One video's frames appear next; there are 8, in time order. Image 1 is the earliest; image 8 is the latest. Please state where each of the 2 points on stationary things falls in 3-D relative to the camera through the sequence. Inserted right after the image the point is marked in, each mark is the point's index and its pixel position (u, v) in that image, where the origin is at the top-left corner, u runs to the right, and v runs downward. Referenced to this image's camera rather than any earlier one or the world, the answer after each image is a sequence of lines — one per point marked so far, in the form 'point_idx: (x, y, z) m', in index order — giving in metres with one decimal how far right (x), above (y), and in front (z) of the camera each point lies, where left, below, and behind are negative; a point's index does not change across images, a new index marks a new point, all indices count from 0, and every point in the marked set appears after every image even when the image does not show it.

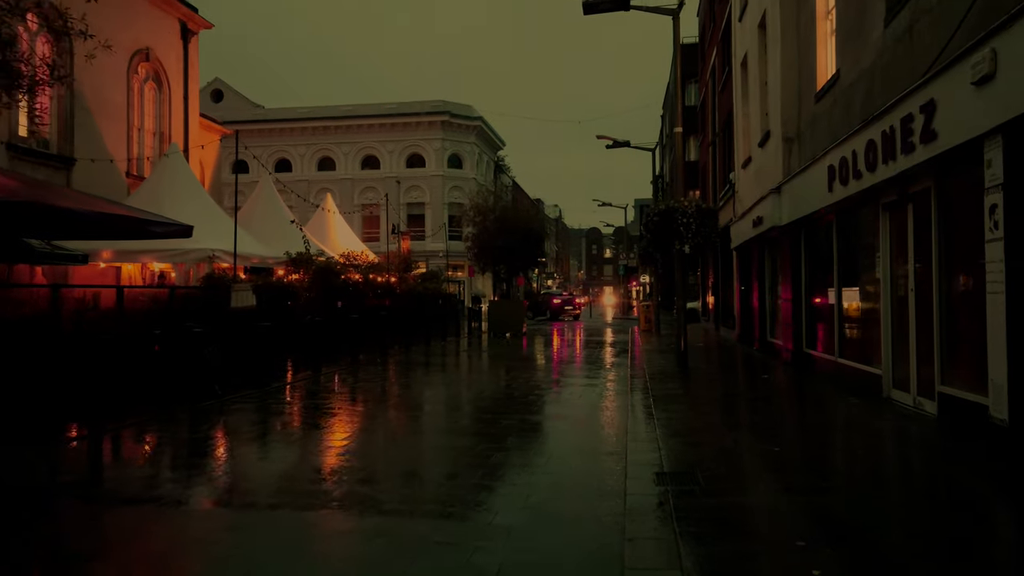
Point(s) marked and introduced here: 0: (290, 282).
0: (-5.0, +0.1, +17.6) m
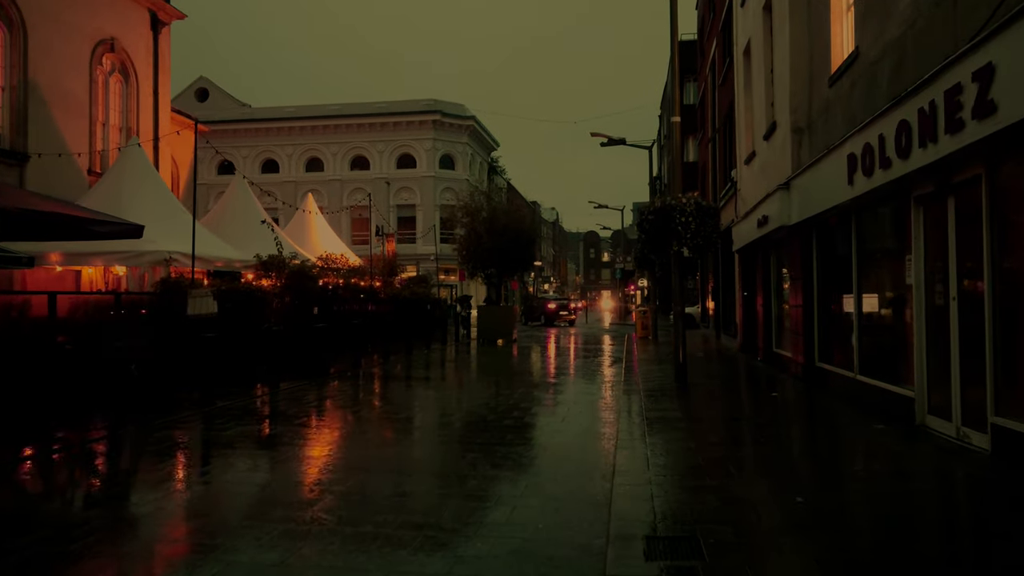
0: (-5.4, 0.0, +16.3) m
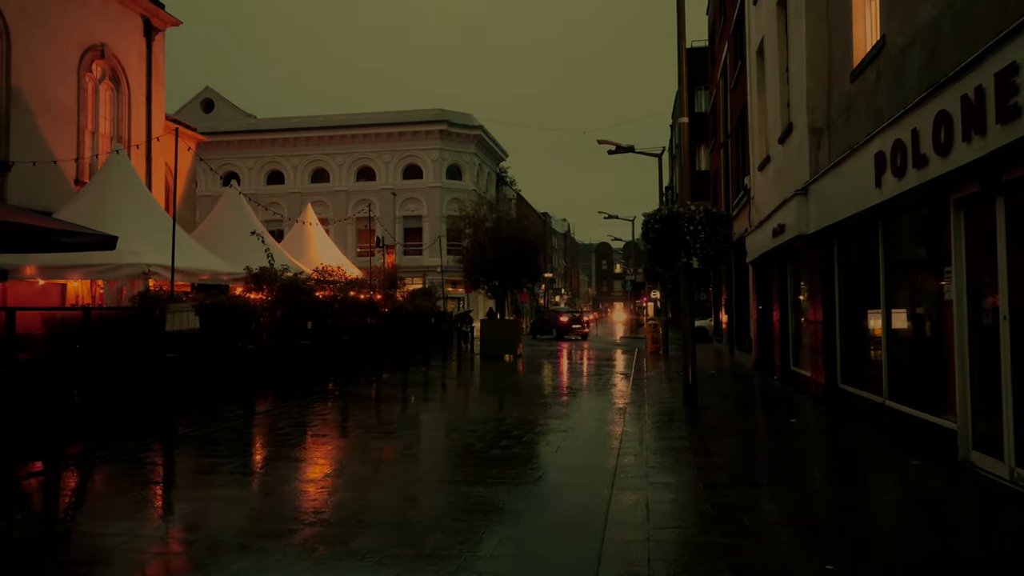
0: (-5.3, -0.3, +15.5) m
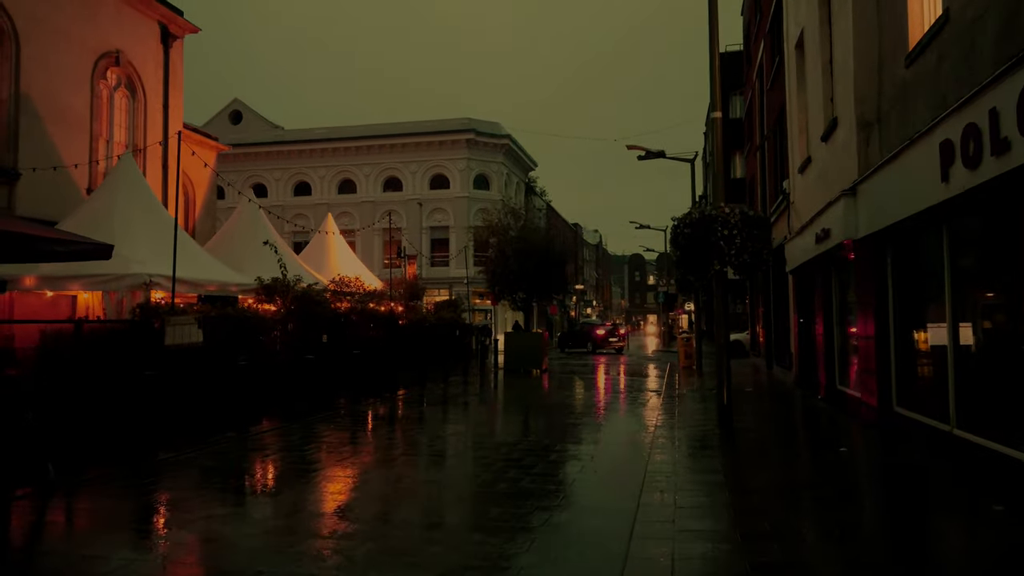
0: (-4.9, -0.5, +14.8) m
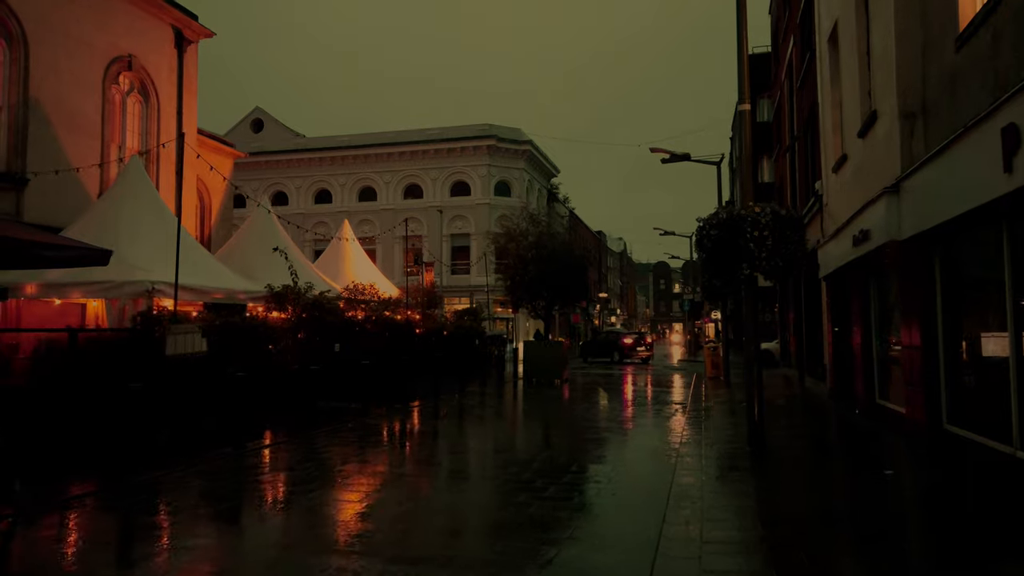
0: (-4.6, -0.6, +14.3) m
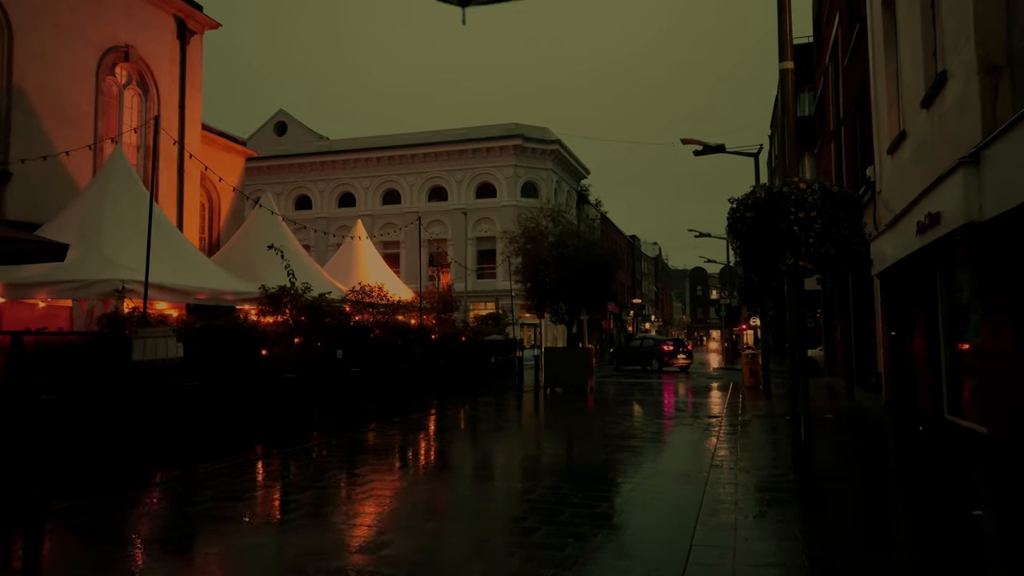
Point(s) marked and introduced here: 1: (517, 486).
0: (-4.4, -0.6, +13.1) m
1: (+0.1, -2.4, +9.1) m
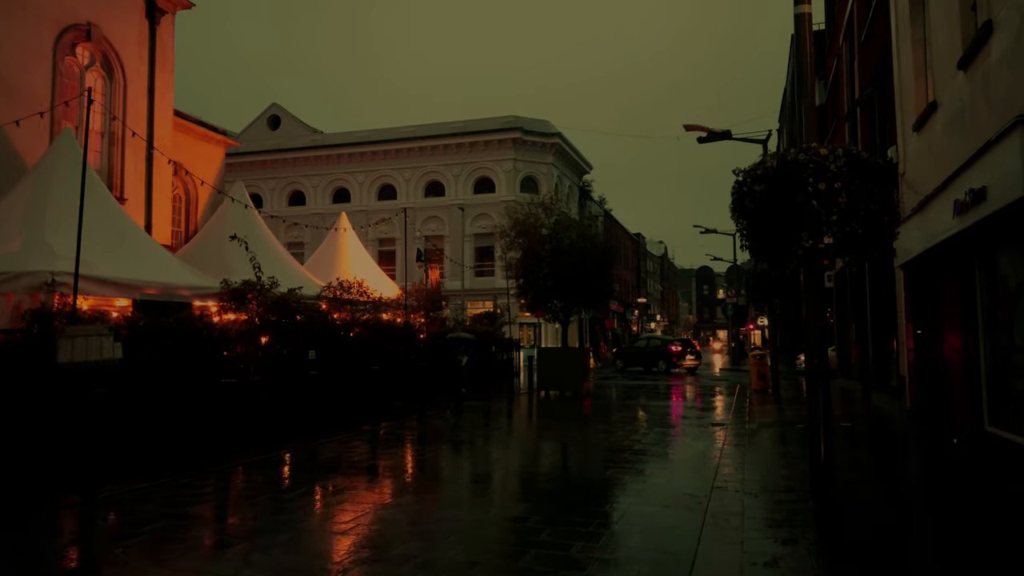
0: (-4.7, -0.5, +11.9) m
1: (-0.2, -2.3, +7.9) m
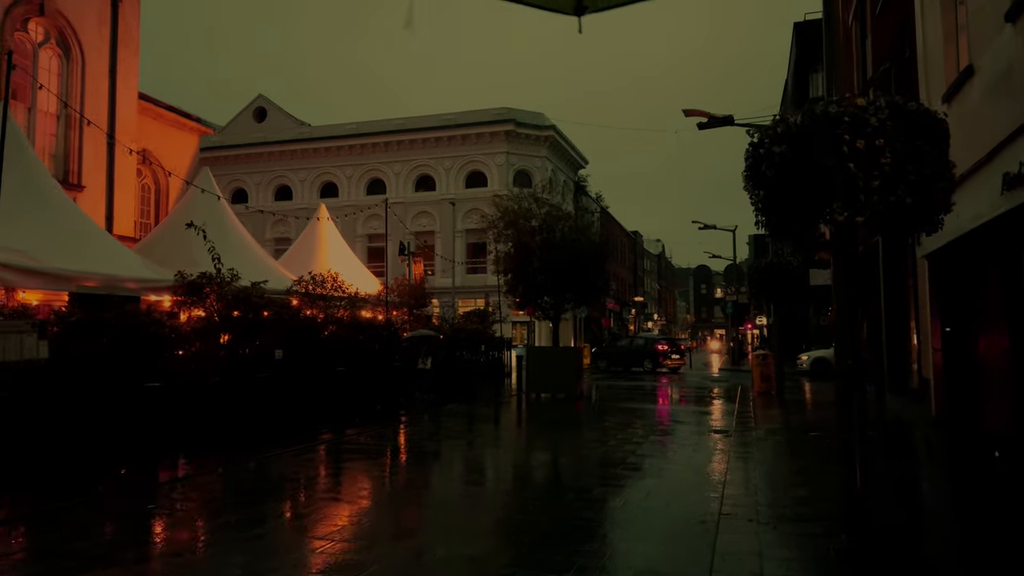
0: (-4.9, -0.4, +10.8) m
1: (-0.5, -2.2, +6.7) m
